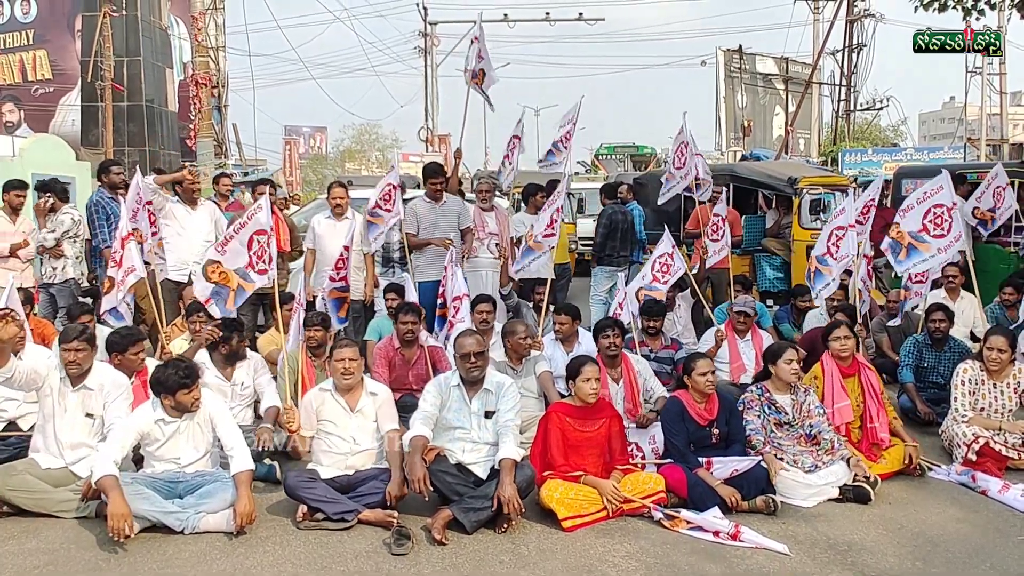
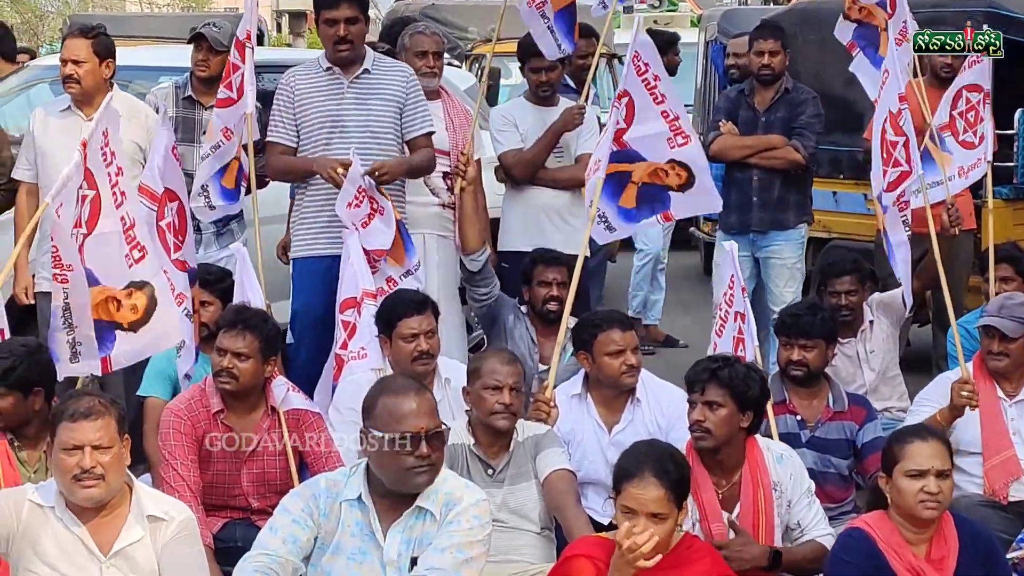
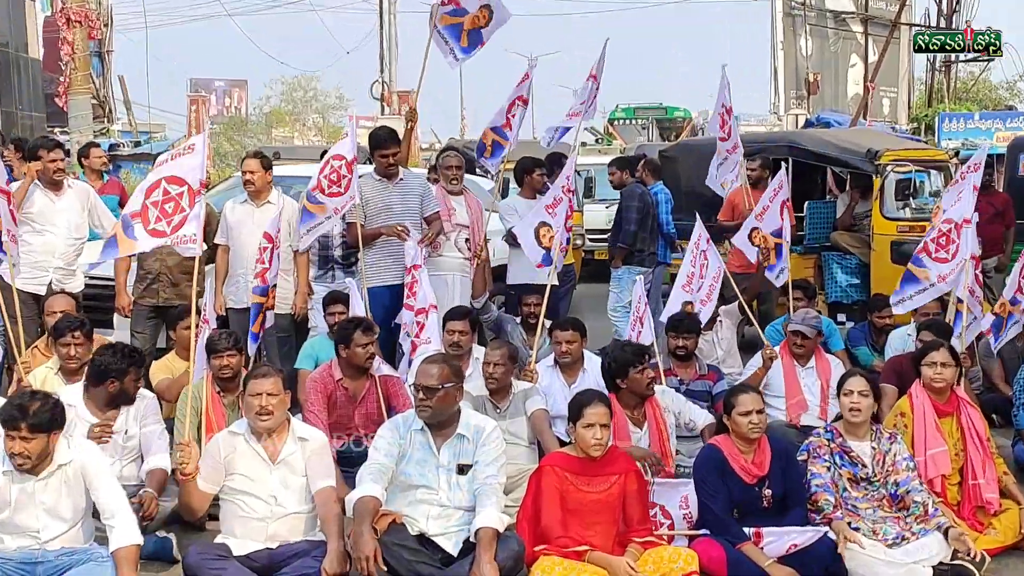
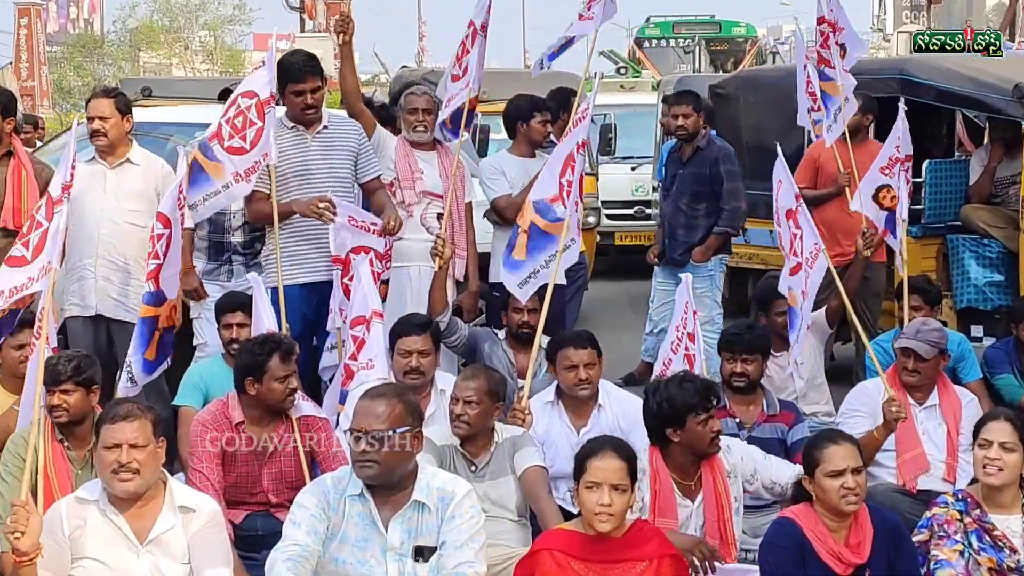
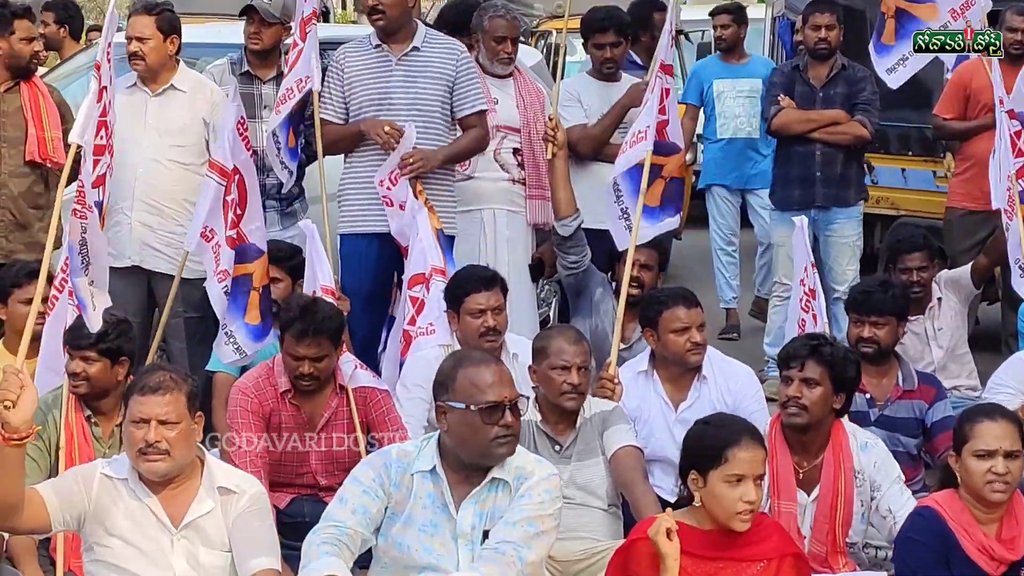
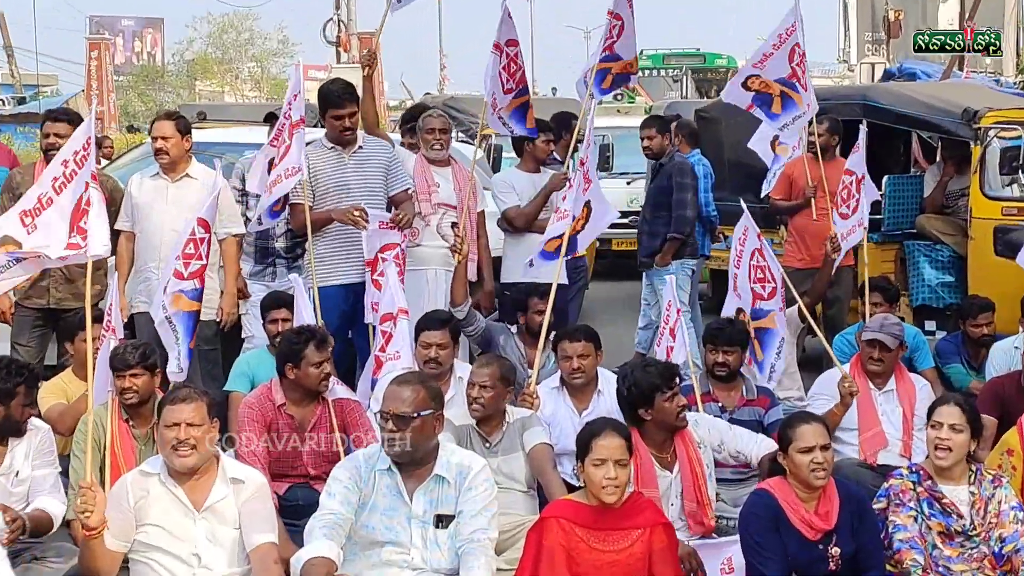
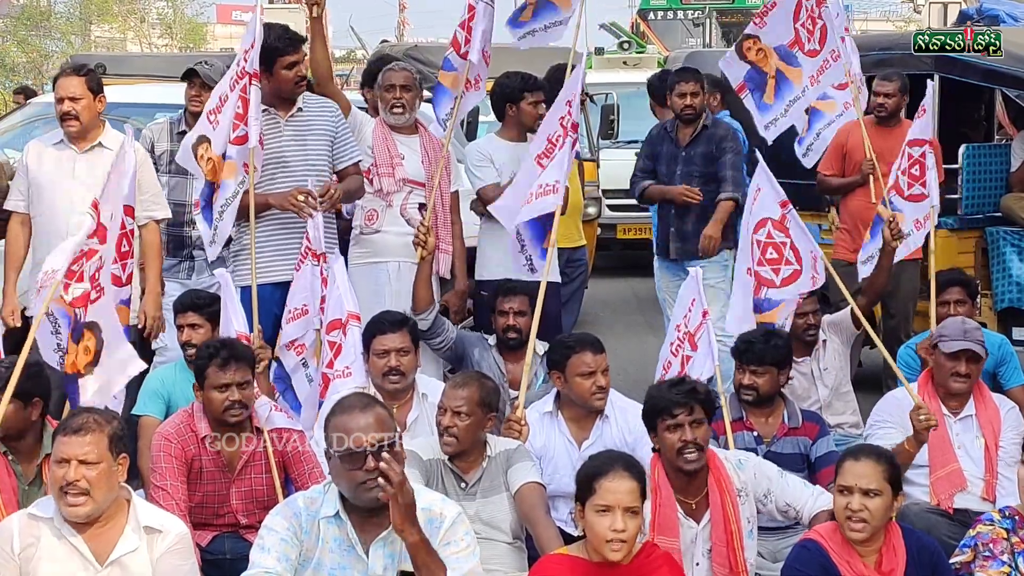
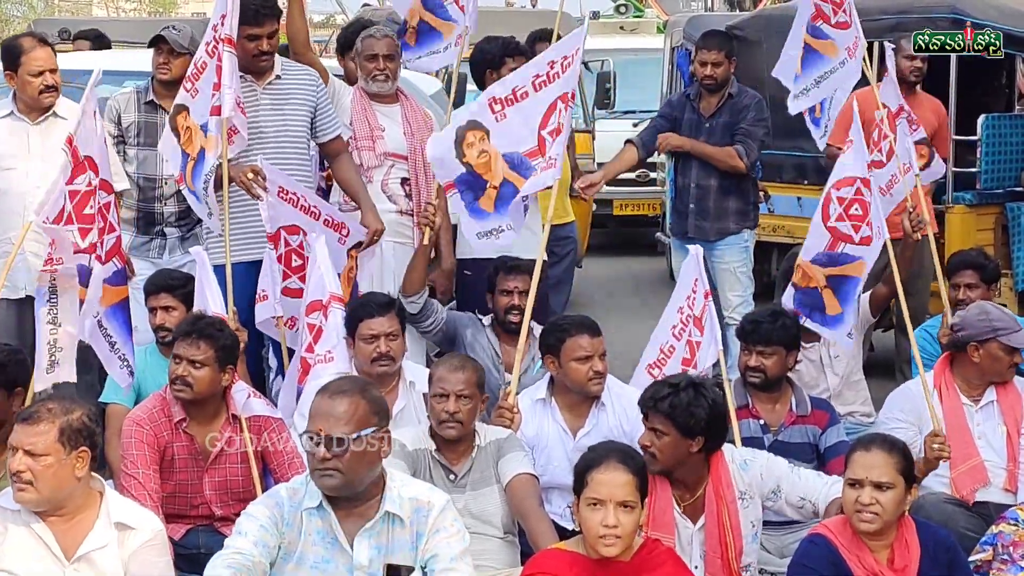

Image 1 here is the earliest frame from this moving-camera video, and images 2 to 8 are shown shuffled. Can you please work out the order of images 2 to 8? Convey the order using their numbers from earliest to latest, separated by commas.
3, 6, 4, 7, 8, 2, 5
